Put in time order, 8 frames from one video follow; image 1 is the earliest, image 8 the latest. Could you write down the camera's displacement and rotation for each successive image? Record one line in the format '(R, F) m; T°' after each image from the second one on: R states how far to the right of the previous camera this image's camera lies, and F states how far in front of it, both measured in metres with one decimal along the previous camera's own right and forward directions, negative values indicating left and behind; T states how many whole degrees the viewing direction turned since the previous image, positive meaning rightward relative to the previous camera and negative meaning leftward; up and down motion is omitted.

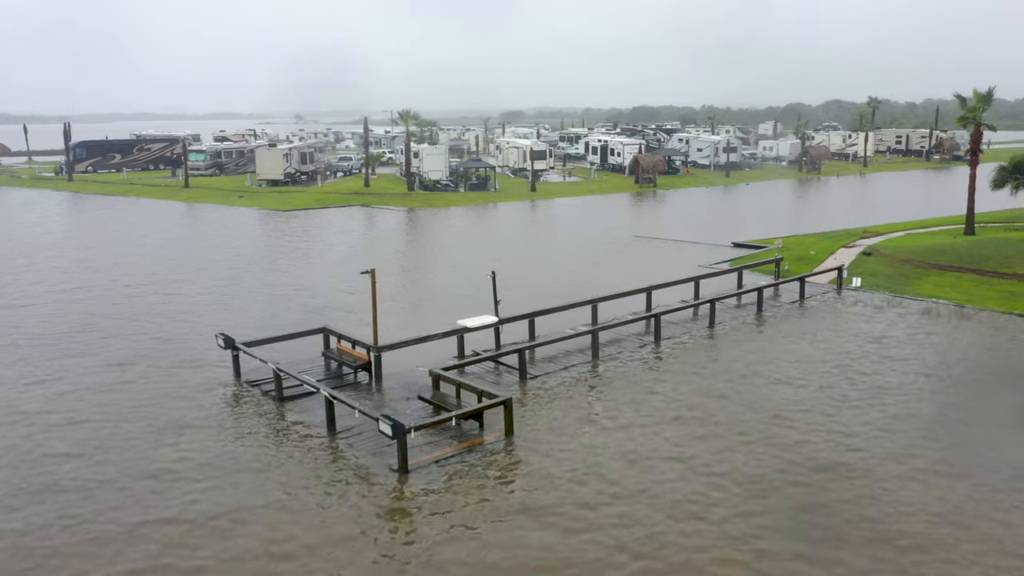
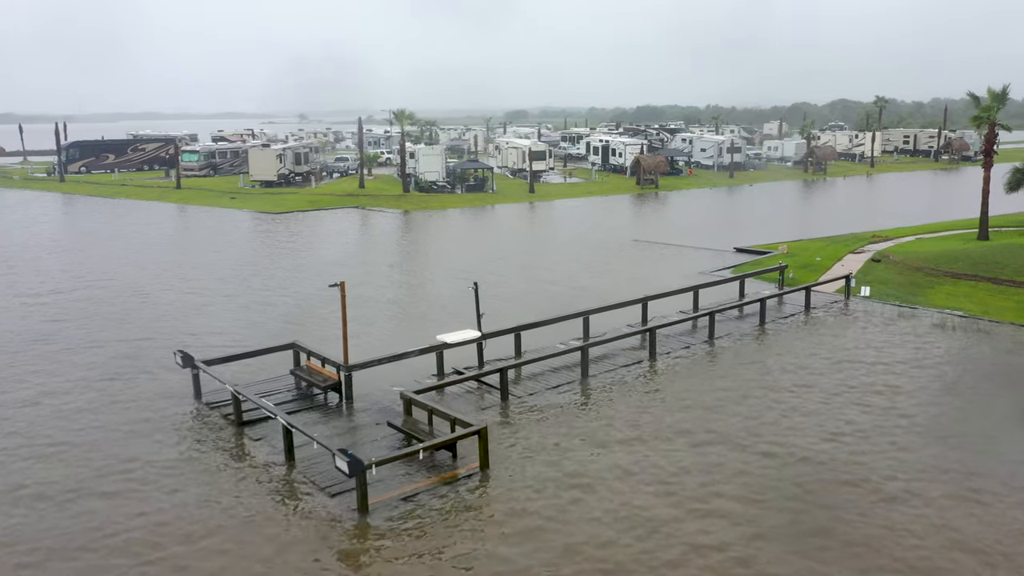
(+0.3, +1.0) m; 0°
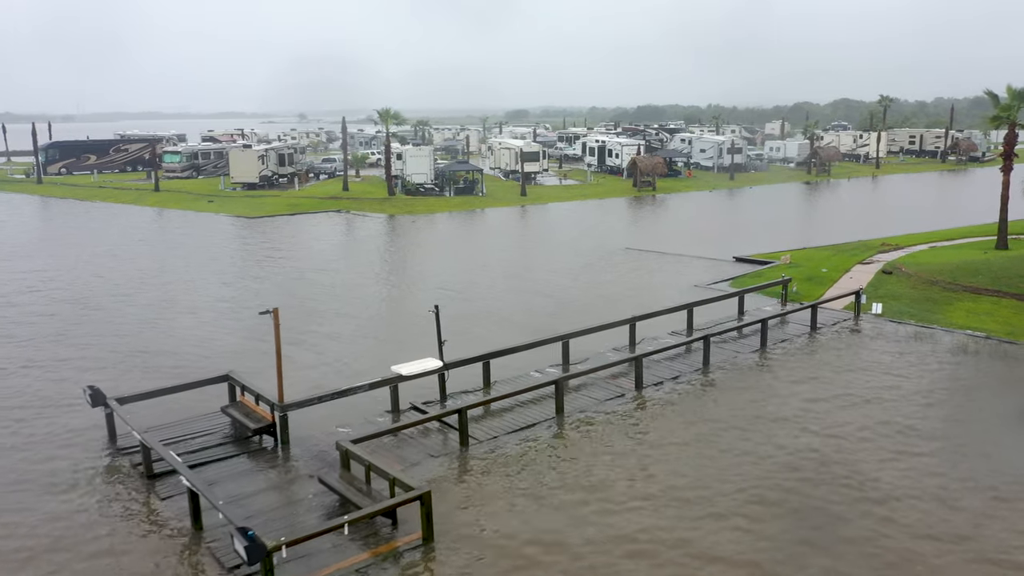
(+0.5, +1.6) m; 0°
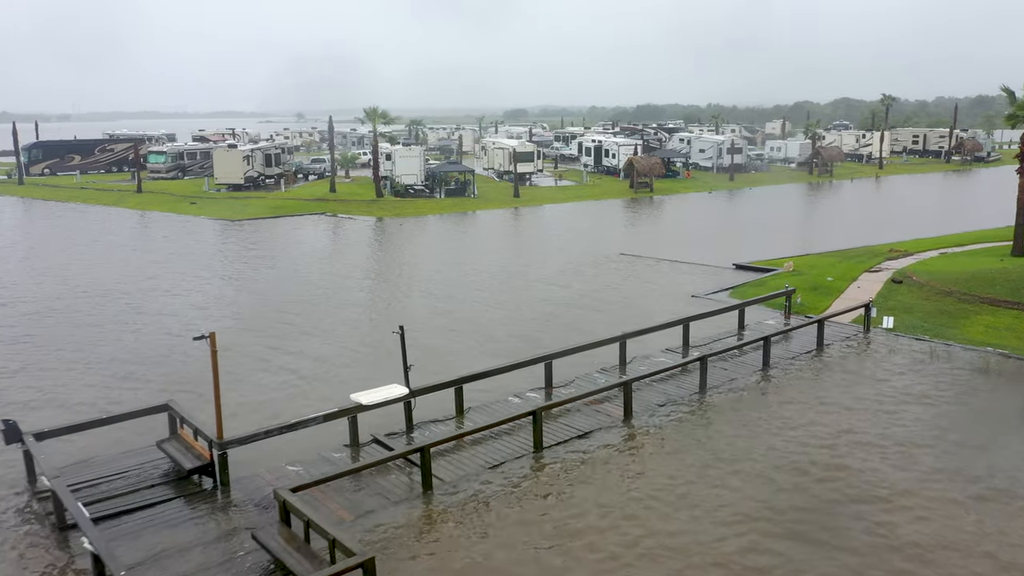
(+0.3, +1.2) m; 0°
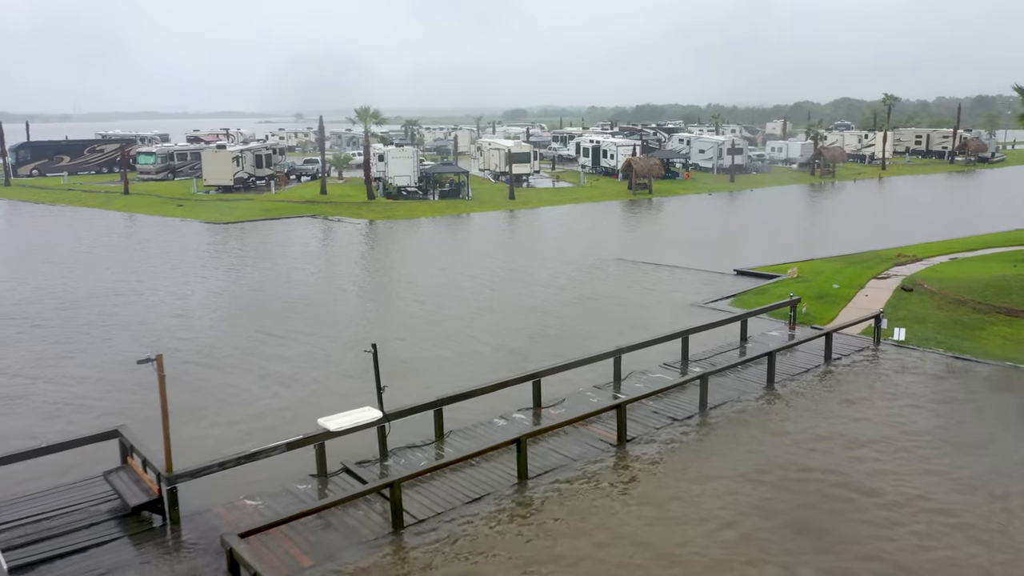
(+0.2, +0.9) m; 0°
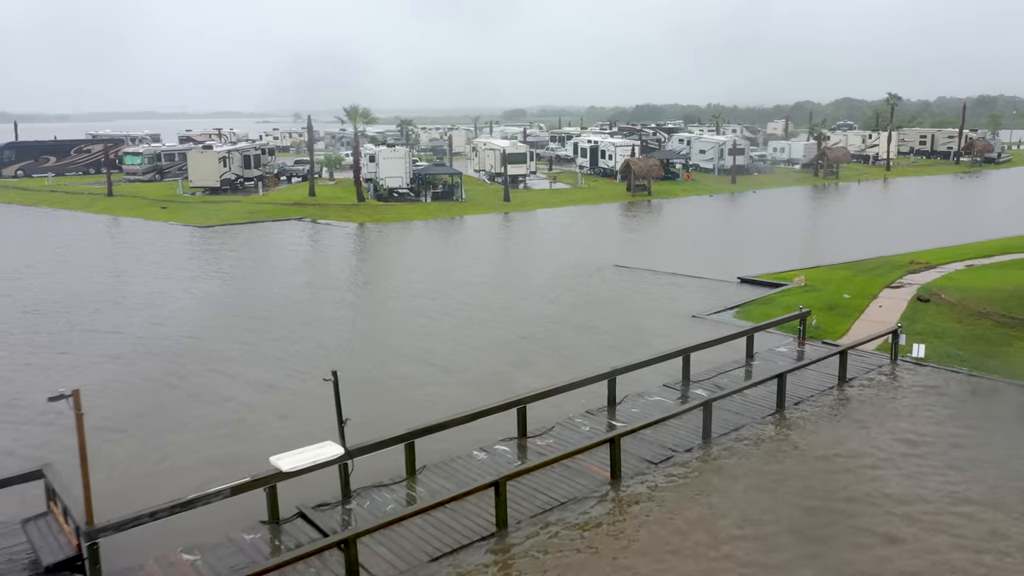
(+0.2, +1.1) m; 0°
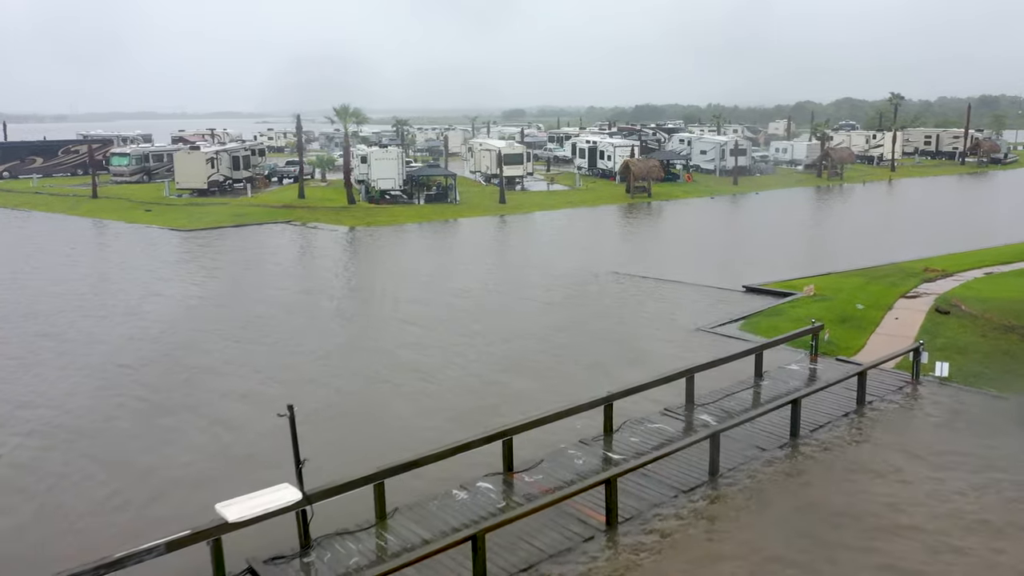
(+0.2, +1.0) m; 0°
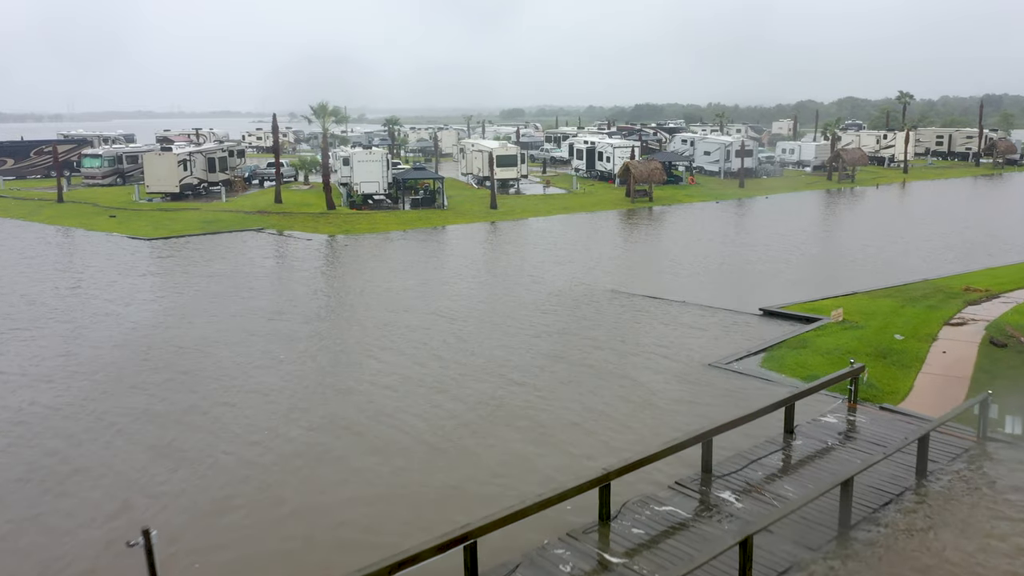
(+0.3, +2.2) m; 0°
